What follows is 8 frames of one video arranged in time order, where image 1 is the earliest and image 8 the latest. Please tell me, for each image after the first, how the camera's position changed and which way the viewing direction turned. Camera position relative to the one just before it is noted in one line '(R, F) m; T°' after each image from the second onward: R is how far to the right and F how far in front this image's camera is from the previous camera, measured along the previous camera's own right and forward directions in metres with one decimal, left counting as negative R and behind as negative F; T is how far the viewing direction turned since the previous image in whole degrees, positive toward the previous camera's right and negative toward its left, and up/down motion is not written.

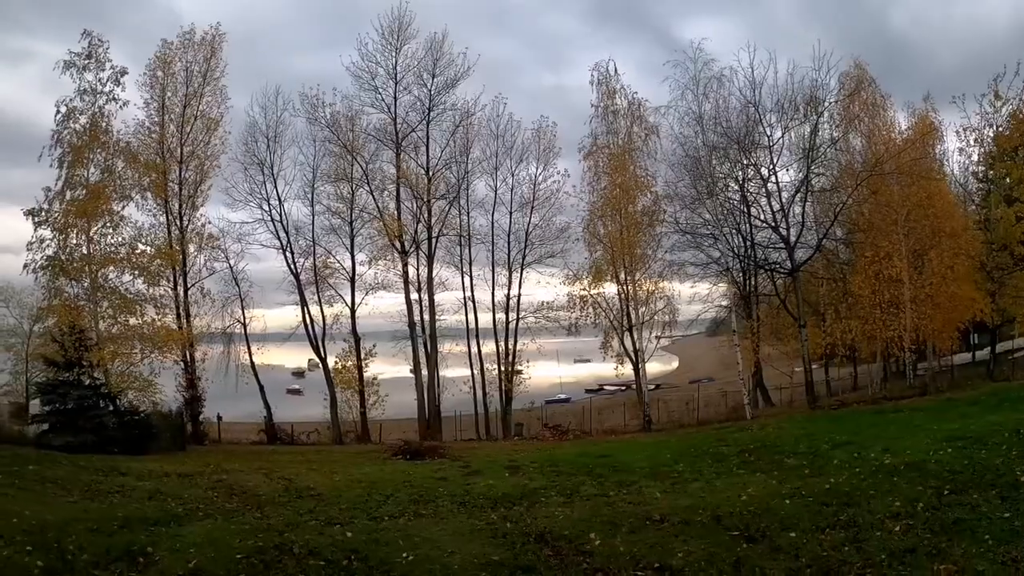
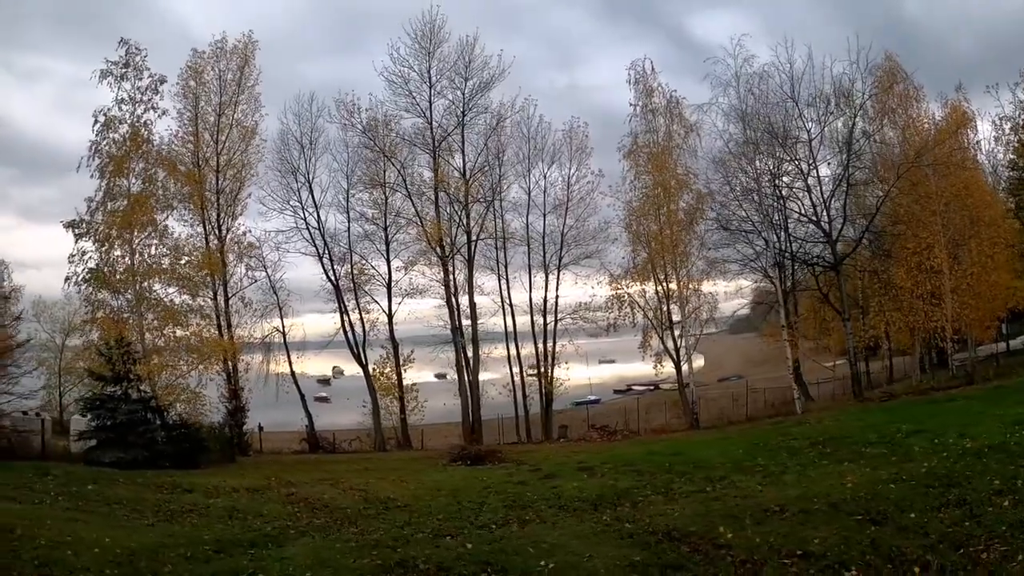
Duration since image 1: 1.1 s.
(-0.7, 0.0) m; +1°
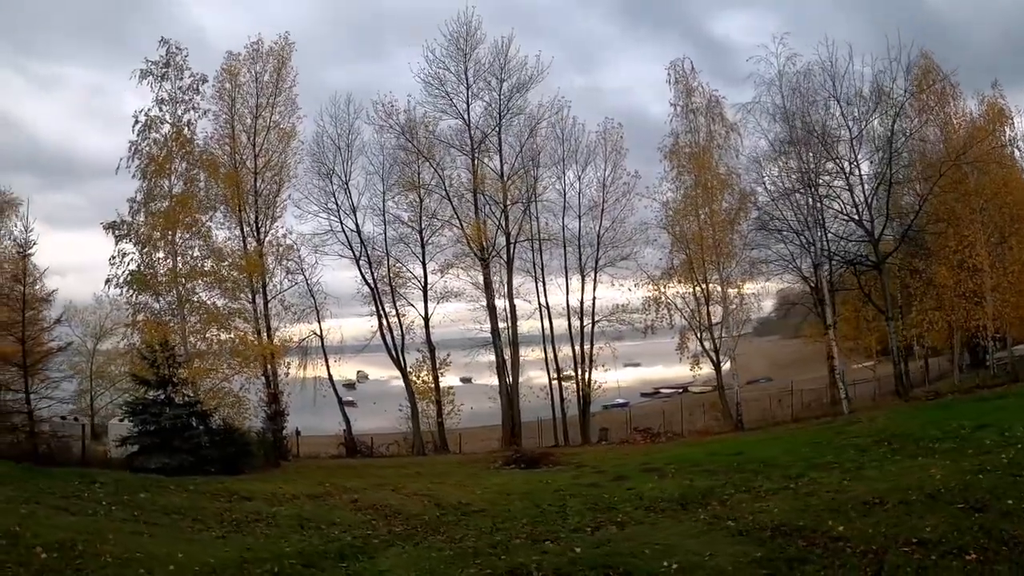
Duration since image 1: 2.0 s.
(-0.6, +0.1) m; +1°
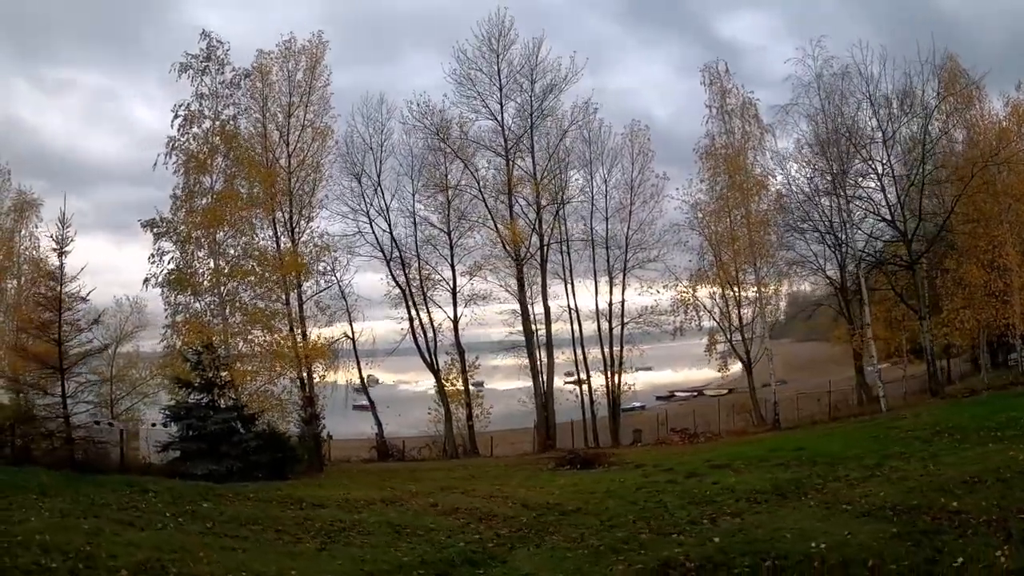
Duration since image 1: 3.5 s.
(-0.8, +0.1) m; +2°
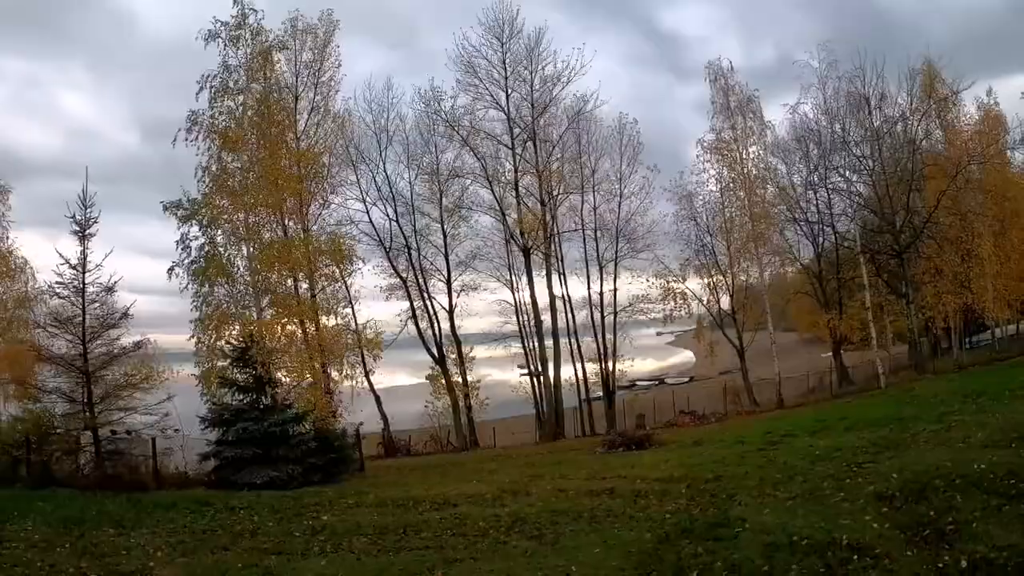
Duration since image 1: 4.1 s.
(-1.6, +0.1) m; +9°
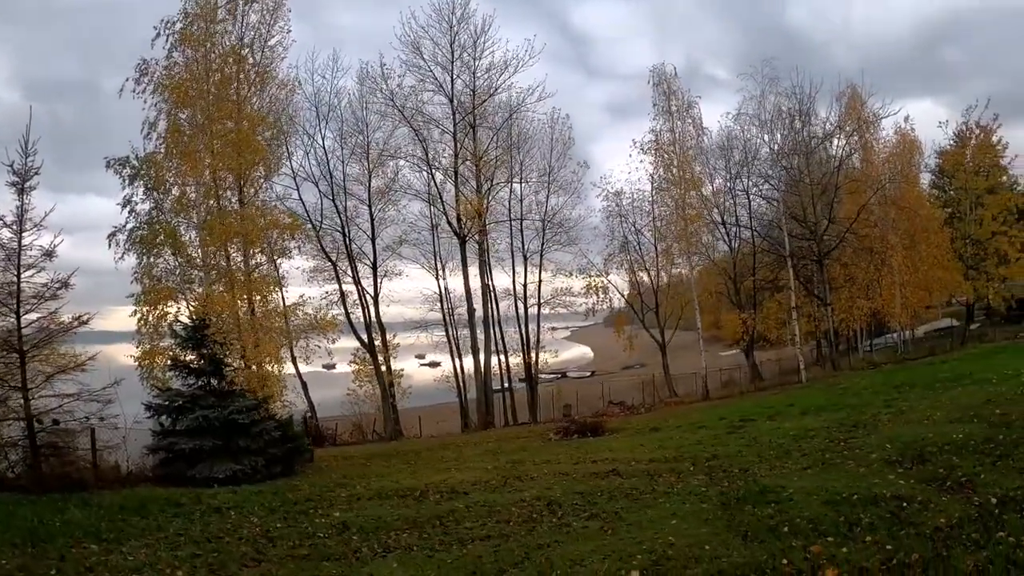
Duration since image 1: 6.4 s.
(-1.1, +0.2) m; +11°
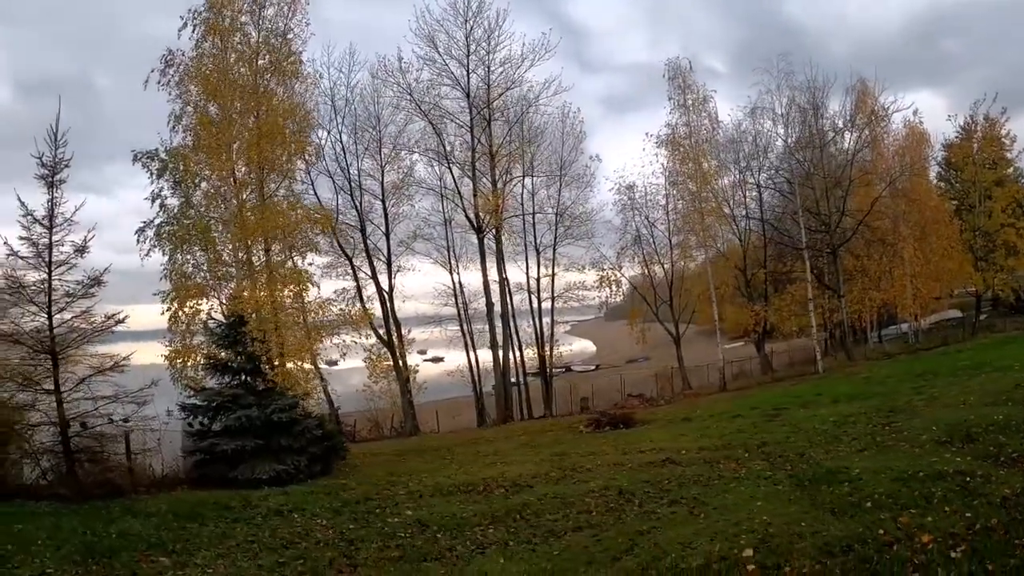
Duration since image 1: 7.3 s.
(-0.5, +0.1) m; +2°
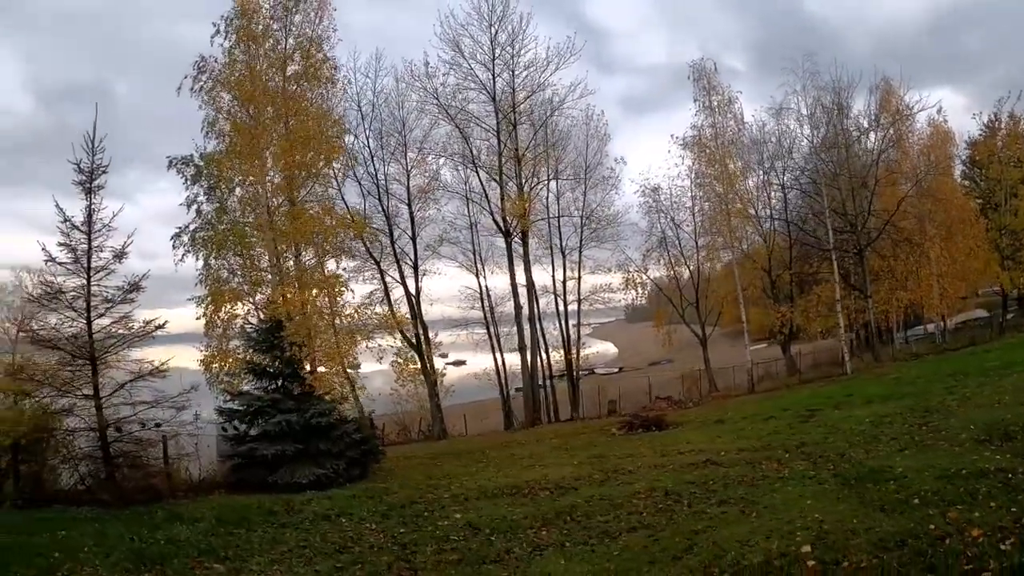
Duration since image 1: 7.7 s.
(-0.2, 0.0) m; 0°
